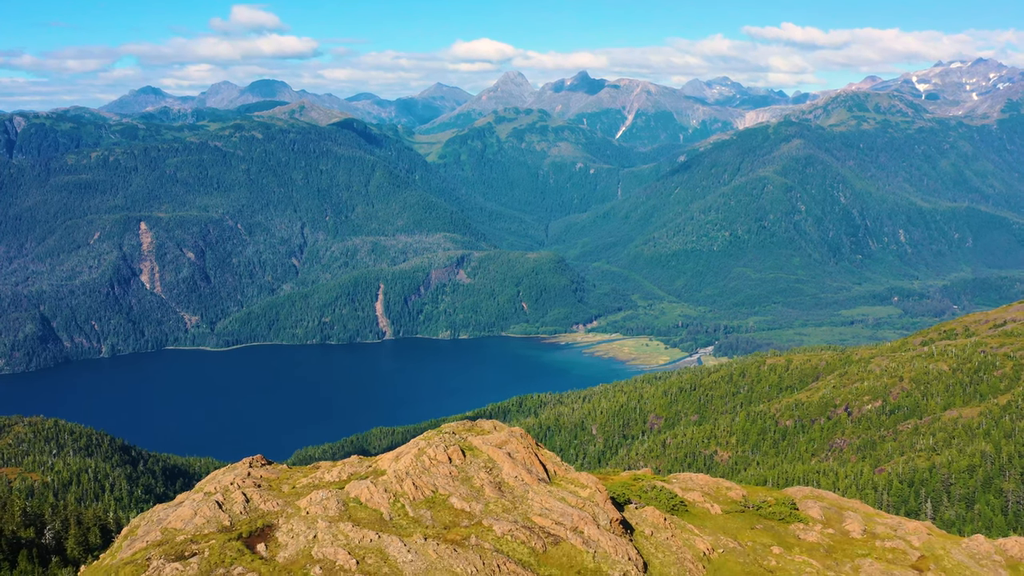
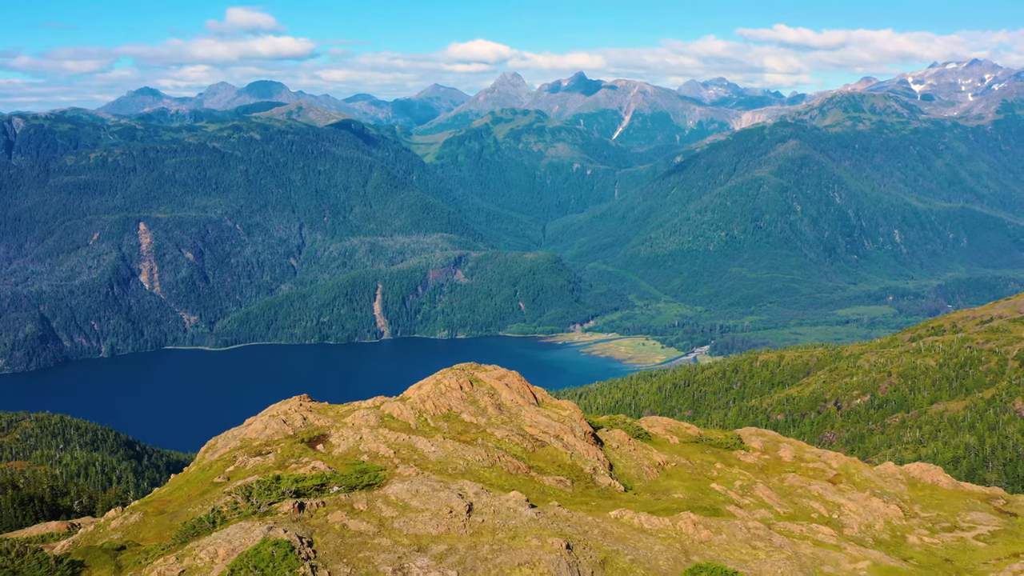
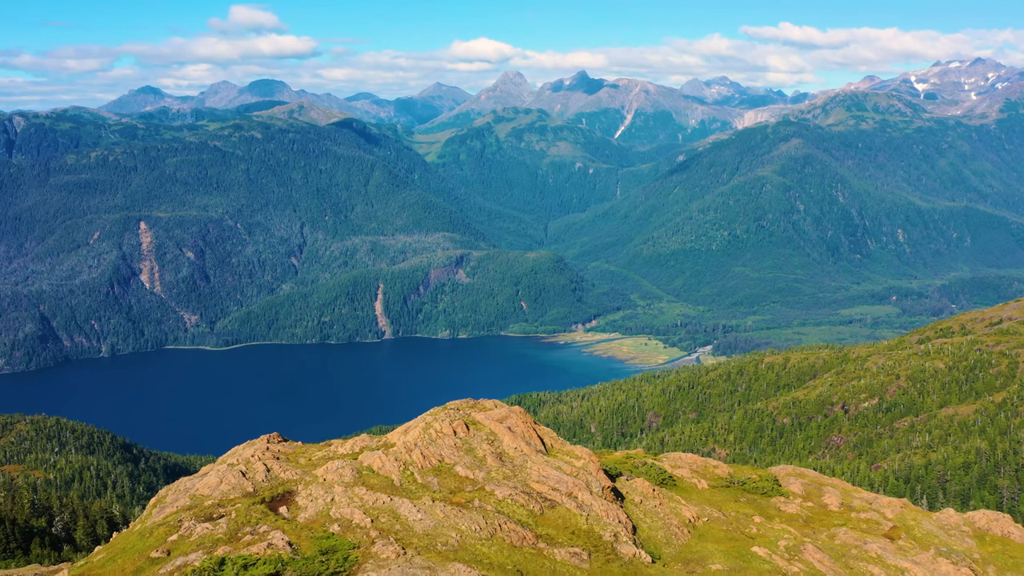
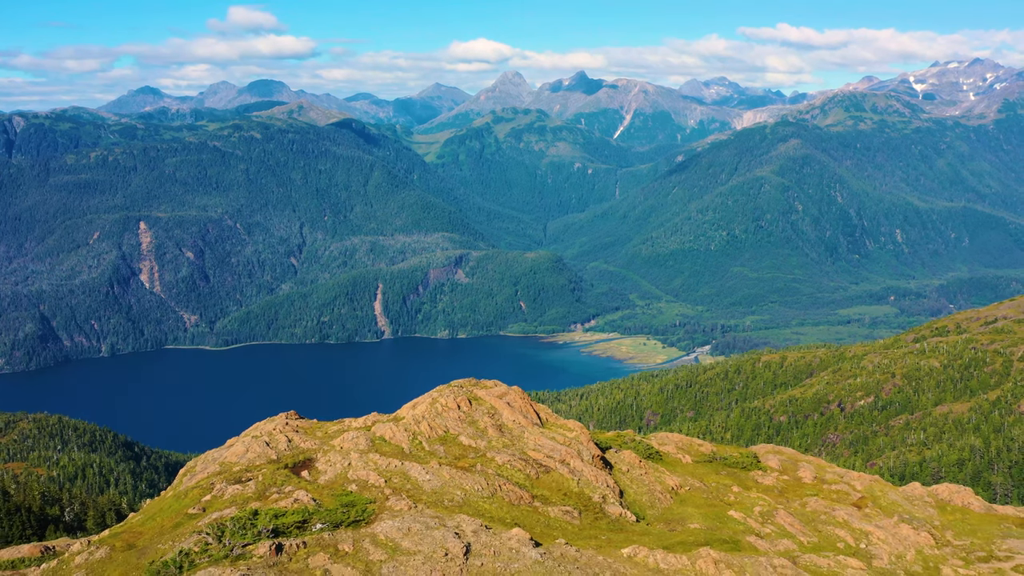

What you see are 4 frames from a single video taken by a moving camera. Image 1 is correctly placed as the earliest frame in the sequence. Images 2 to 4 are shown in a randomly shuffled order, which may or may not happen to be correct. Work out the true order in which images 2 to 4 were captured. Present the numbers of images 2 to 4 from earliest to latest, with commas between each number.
3, 4, 2
